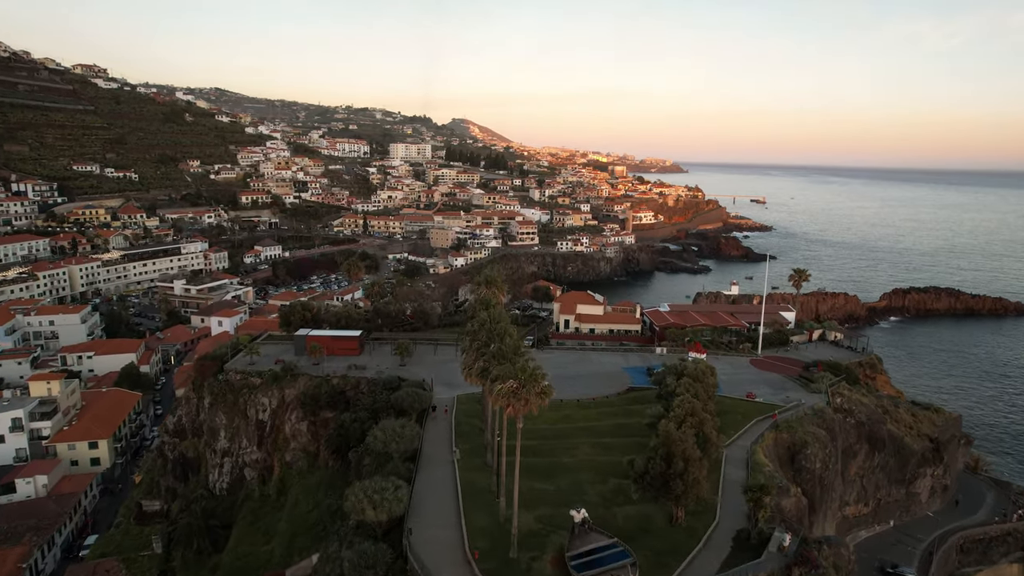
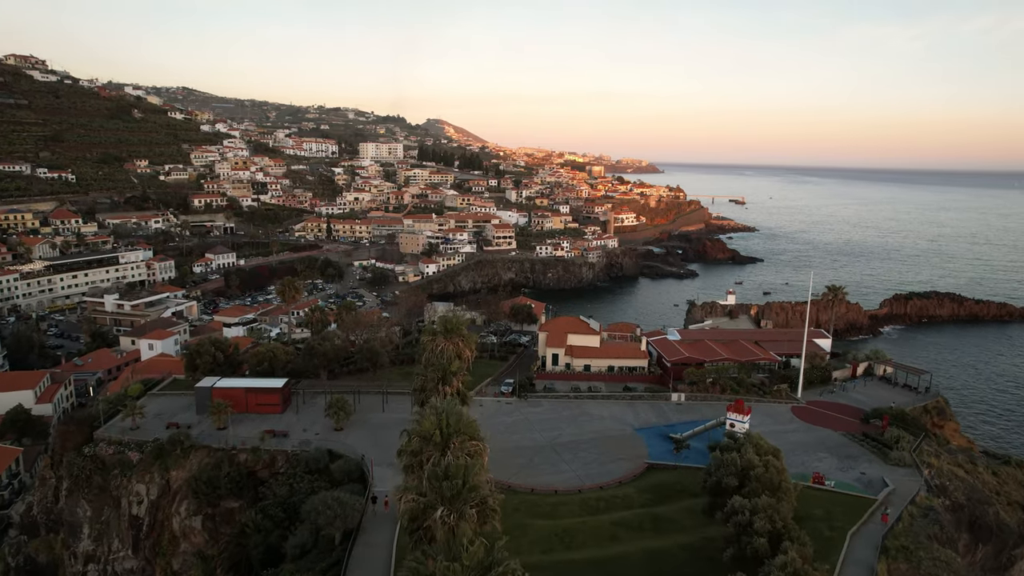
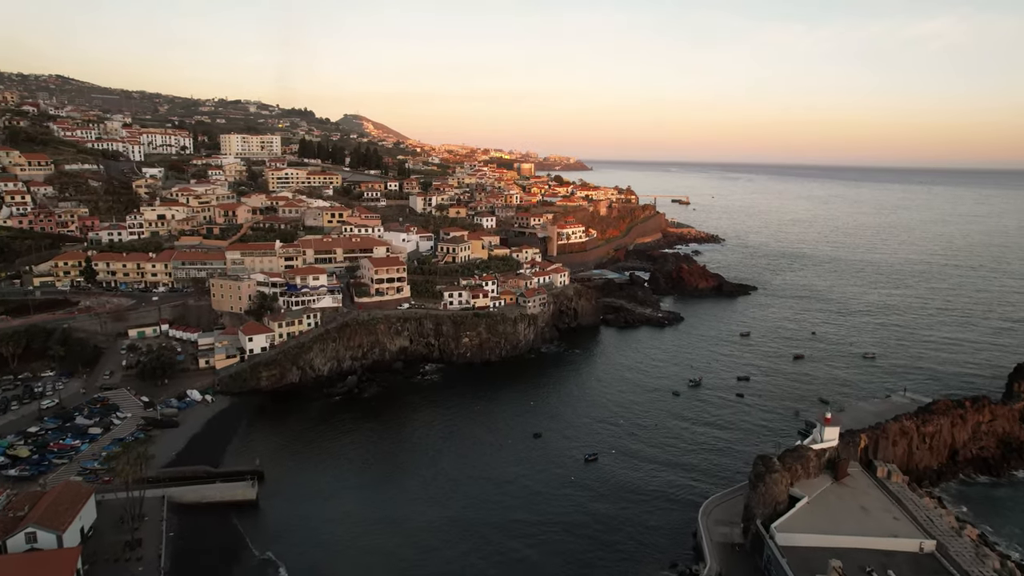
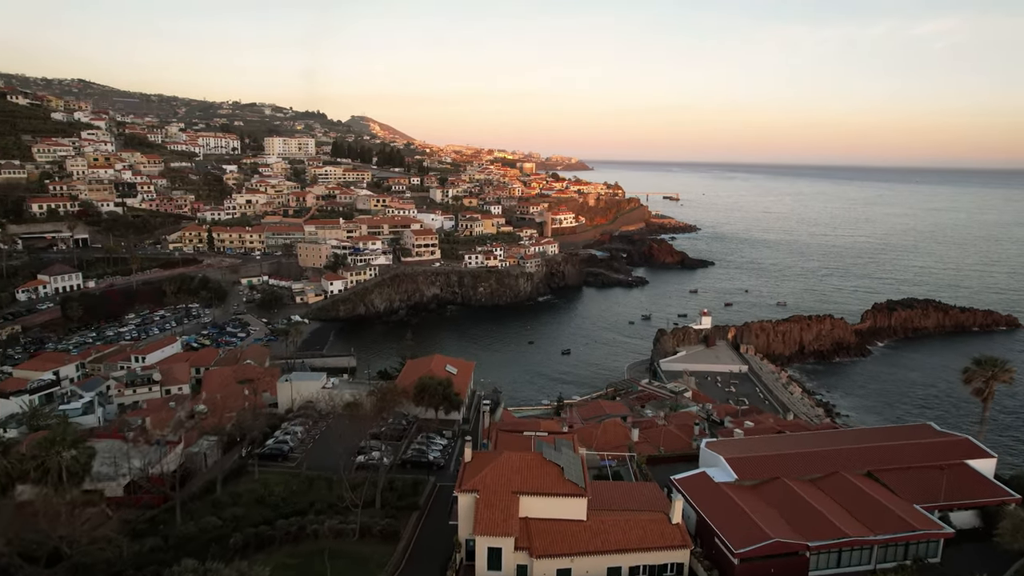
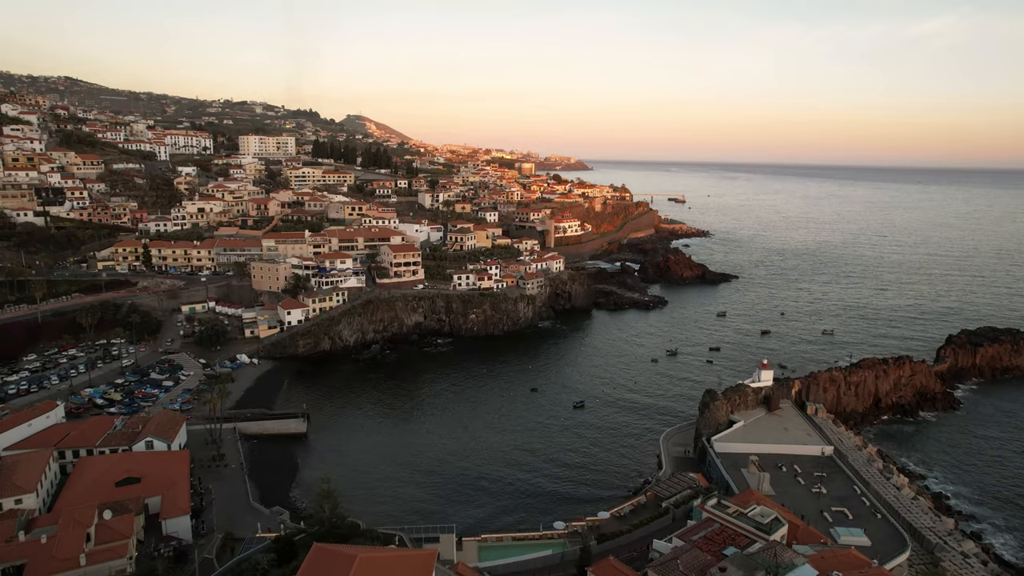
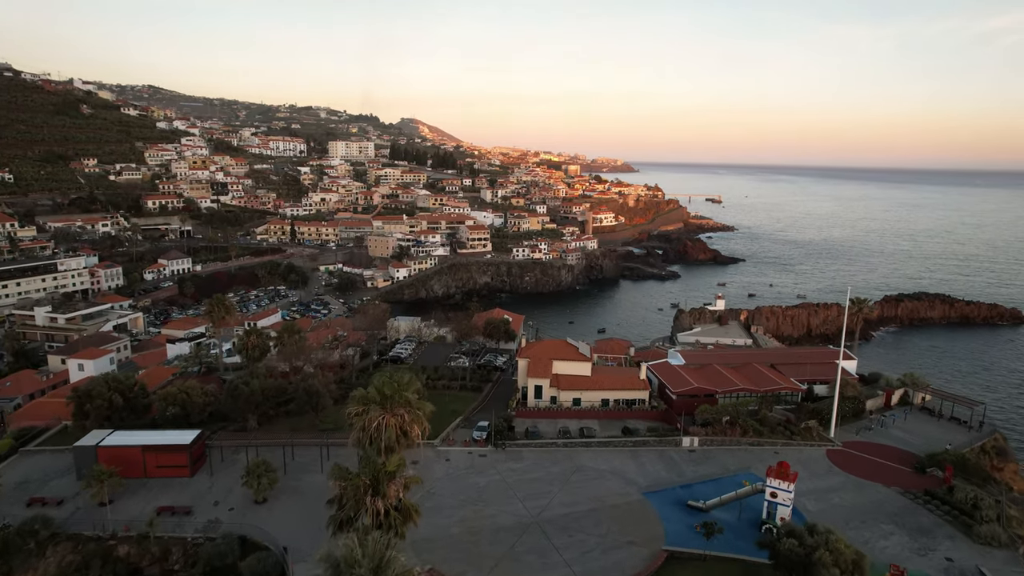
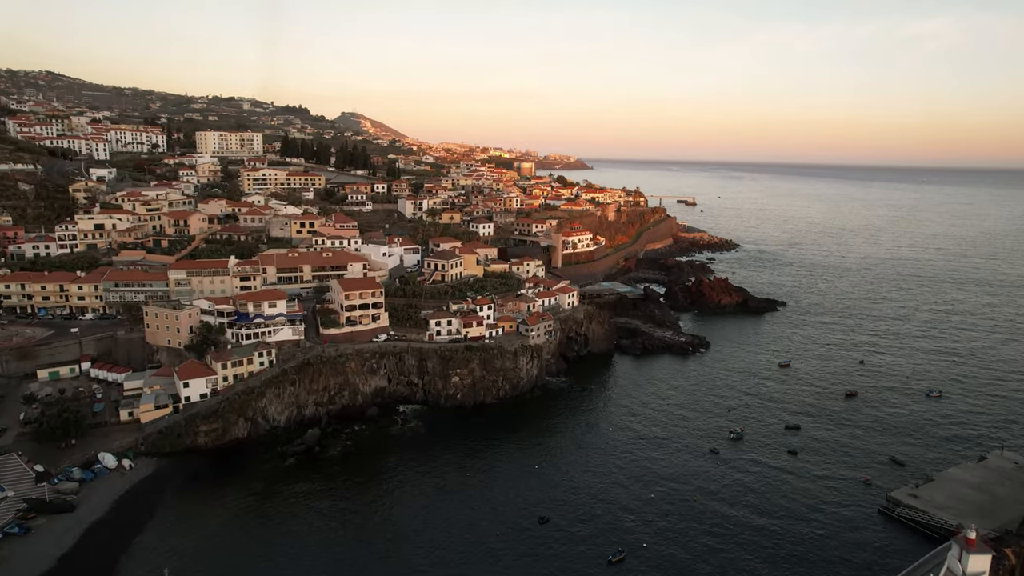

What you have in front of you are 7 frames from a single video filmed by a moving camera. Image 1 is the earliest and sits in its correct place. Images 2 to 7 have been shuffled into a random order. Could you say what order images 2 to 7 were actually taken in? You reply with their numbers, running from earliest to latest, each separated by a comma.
2, 6, 4, 5, 3, 7
